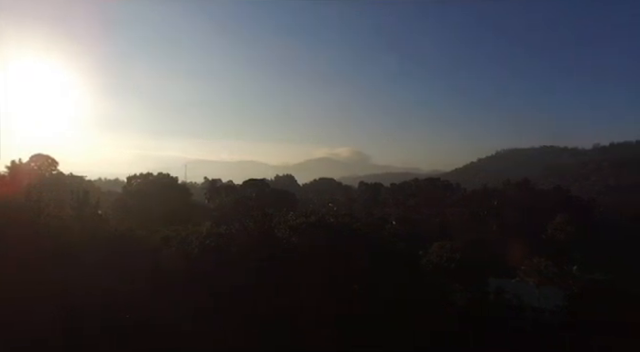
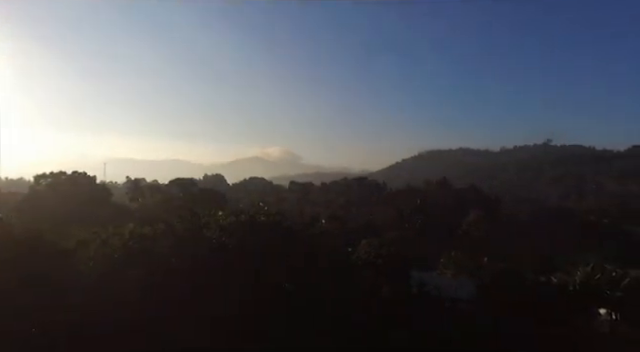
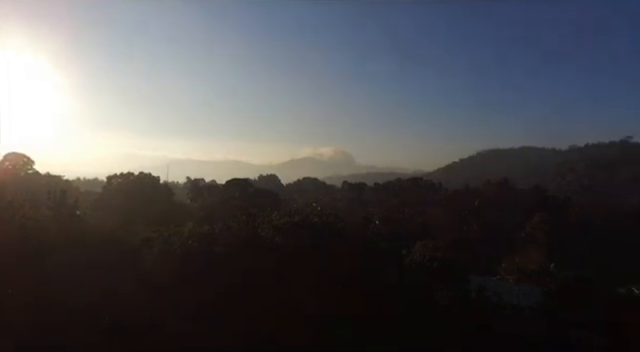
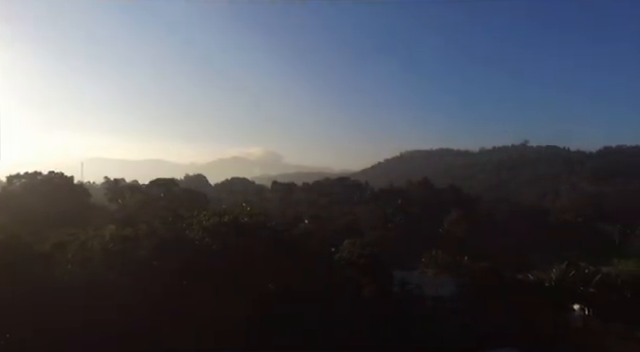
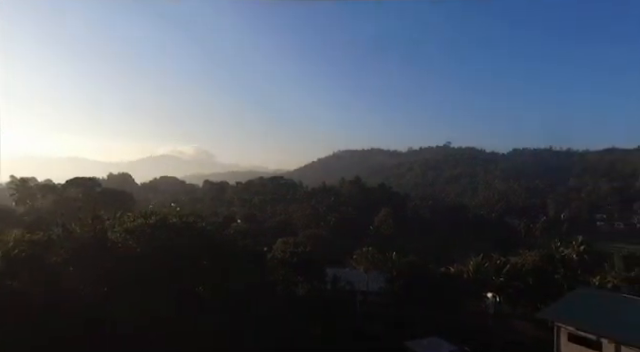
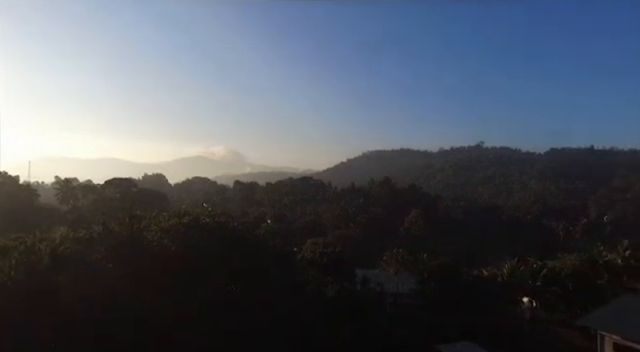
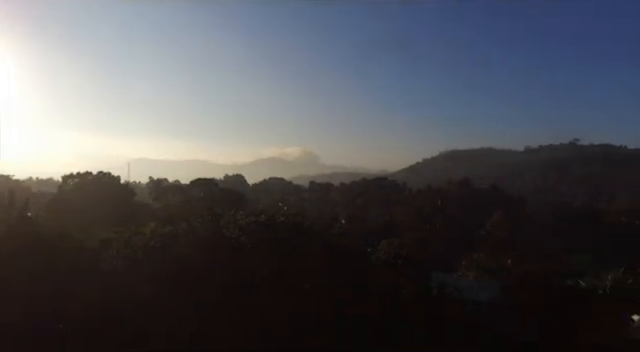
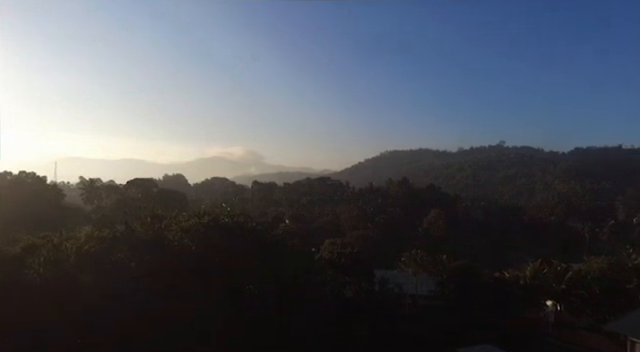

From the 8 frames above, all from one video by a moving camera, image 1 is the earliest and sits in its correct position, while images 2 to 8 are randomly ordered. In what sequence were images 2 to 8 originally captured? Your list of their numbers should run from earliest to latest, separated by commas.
3, 7, 2, 4, 8, 6, 5
